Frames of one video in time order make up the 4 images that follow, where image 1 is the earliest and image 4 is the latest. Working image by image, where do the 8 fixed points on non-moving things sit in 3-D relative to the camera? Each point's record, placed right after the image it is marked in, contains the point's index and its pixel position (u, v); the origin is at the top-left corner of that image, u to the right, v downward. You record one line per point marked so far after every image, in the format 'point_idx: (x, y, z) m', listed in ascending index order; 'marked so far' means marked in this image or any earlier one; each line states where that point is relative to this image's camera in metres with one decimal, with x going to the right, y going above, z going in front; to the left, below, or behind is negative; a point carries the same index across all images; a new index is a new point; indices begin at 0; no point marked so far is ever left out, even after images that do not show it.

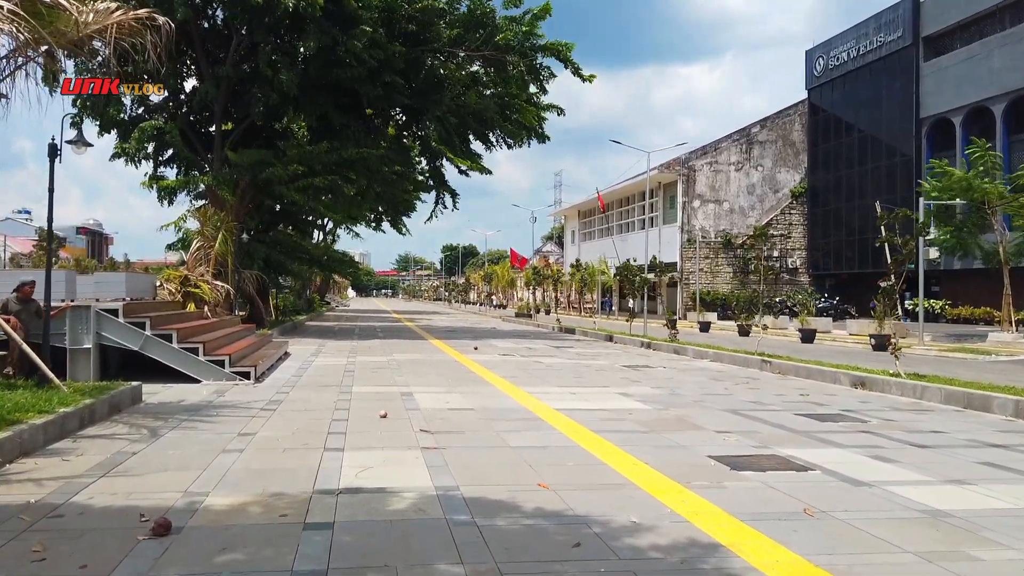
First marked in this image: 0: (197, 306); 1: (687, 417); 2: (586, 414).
0: (-6.3, -0.4, +15.4) m
1: (+2.0, -1.5, +9.0) m
2: (+0.9, -1.5, +9.0) m
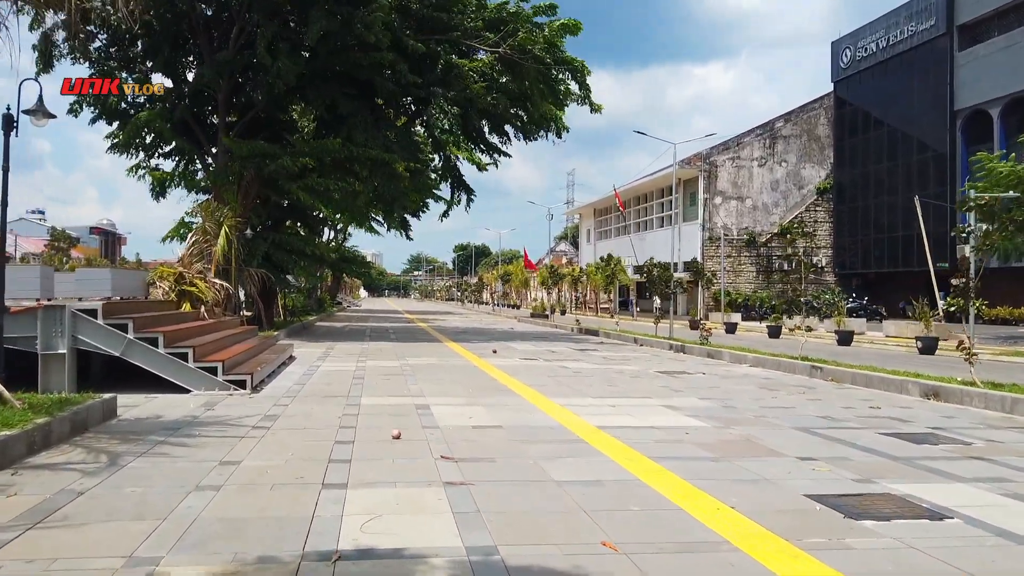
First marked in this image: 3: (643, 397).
0: (-5.9, -0.3, +14.1) m
1: (+2.4, -1.5, +7.6) m
2: (+1.2, -1.5, +7.6) m
3: (+1.8, -1.5, +10.5) m
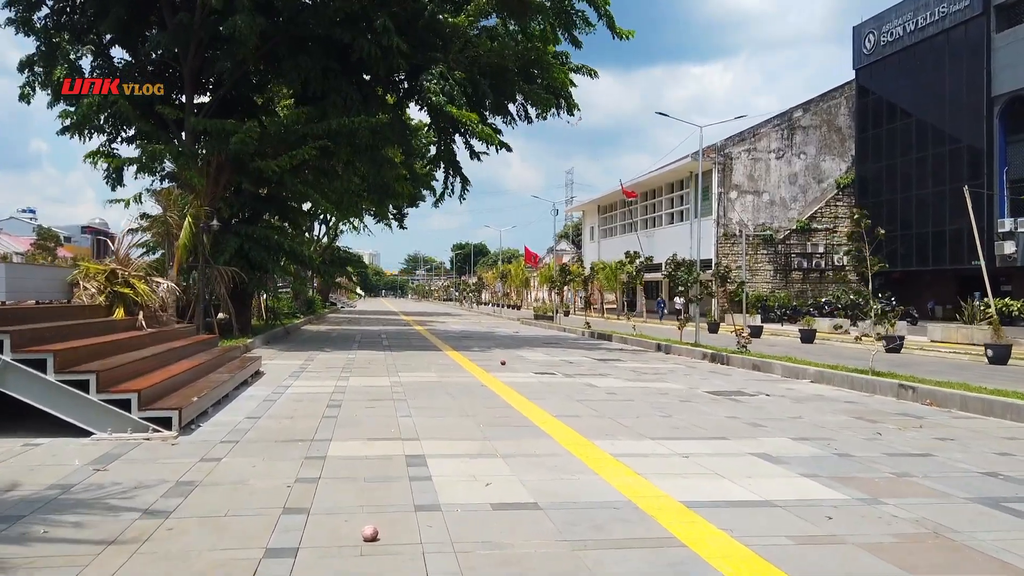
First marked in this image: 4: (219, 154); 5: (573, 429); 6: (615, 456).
0: (-5.6, -0.4, +11.3) m
1: (+2.7, -1.5, +4.8) m
2: (+1.5, -1.5, +4.8) m
3: (+2.1, -1.5, +7.7) m
4: (-7.4, +3.4, +19.3) m
5: (+0.6, -1.5, +8.0) m
6: (+0.9, -1.5, +6.8) m
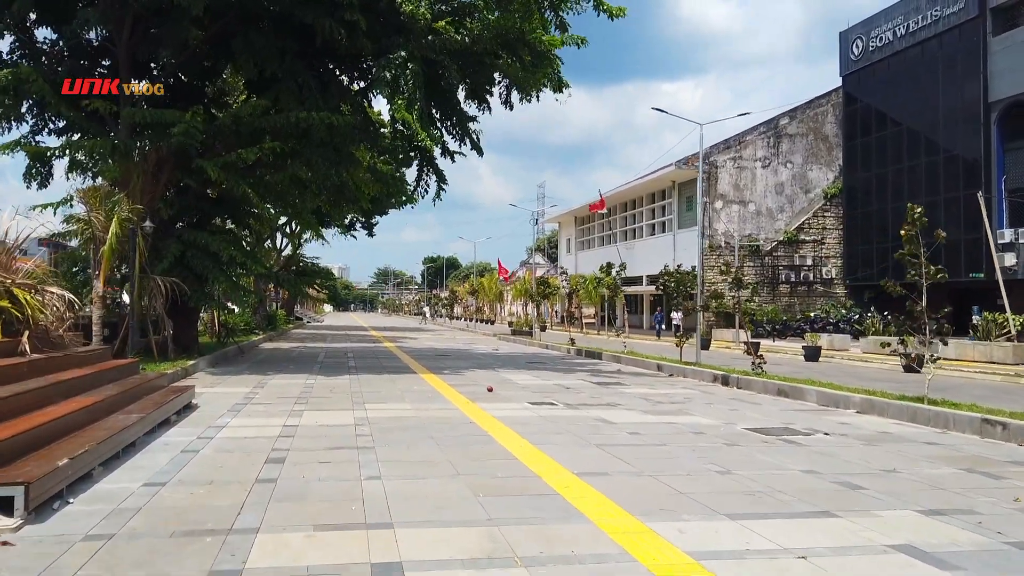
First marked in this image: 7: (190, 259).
0: (-5.7, -0.5, +8.7) m
1: (+2.9, -1.5, +2.5) m
2: (+1.7, -1.5, +2.5) m
3: (+2.2, -1.6, +5.4) m
4: (-7.7, +3.1, +16.7) m
5: (+0.7, -1.6, +5.7) m
6: (+1.0, -1.5, +4.4) m
7: (-7.5, +0.7, +17.8) m
